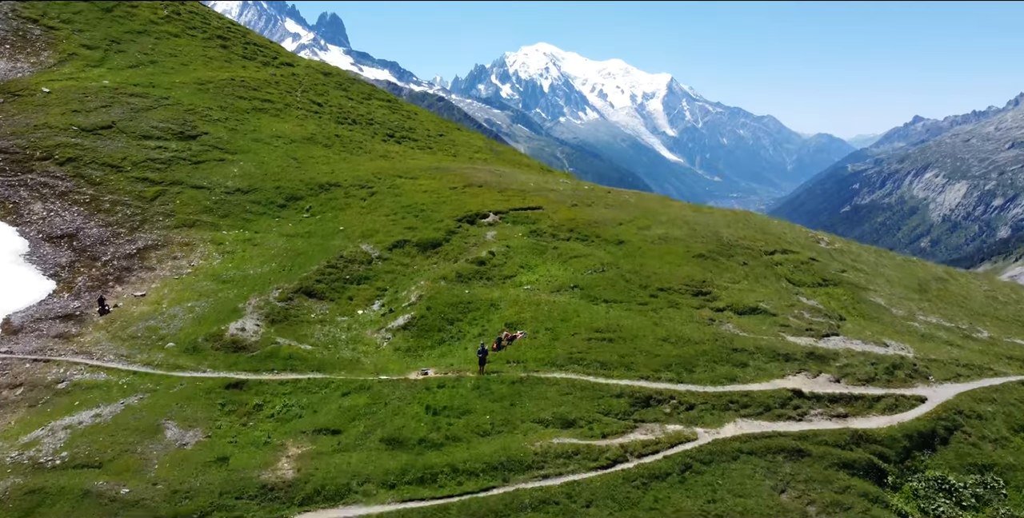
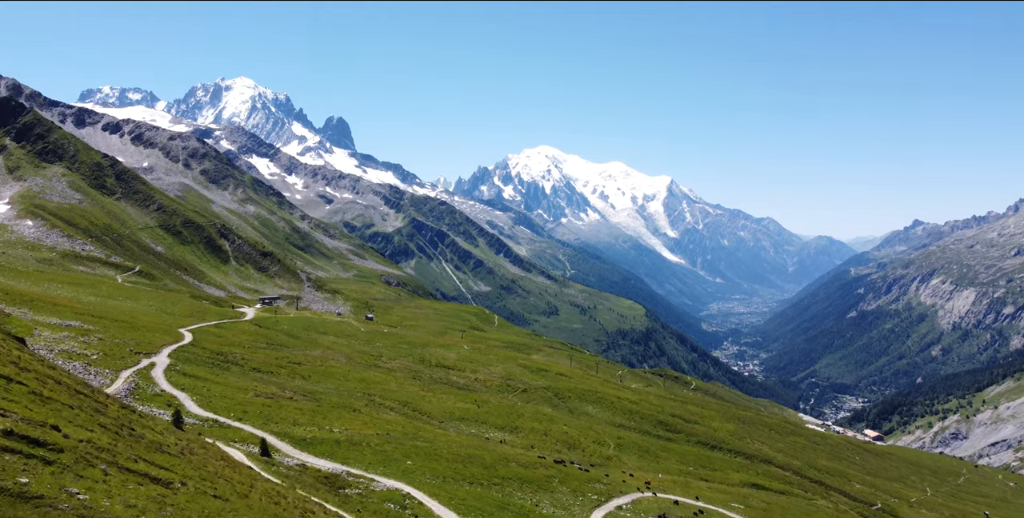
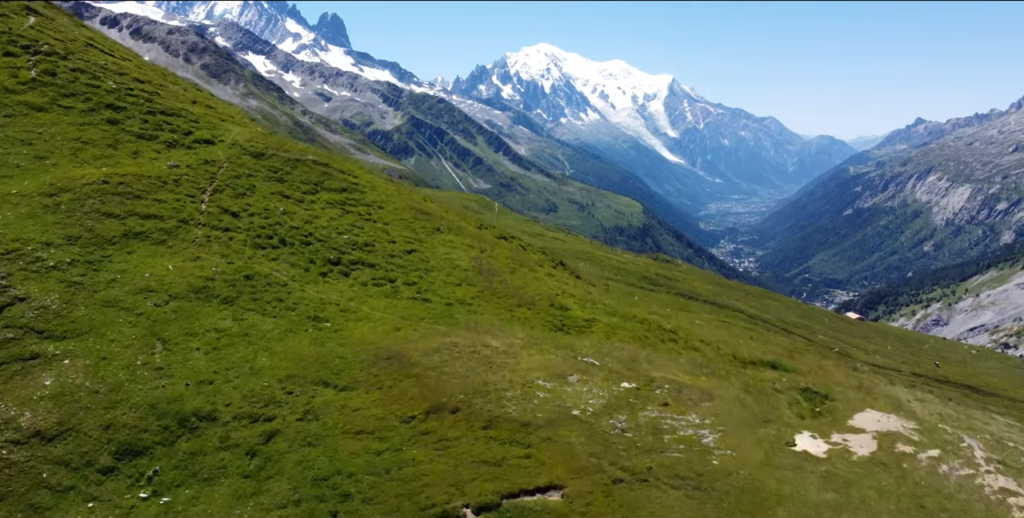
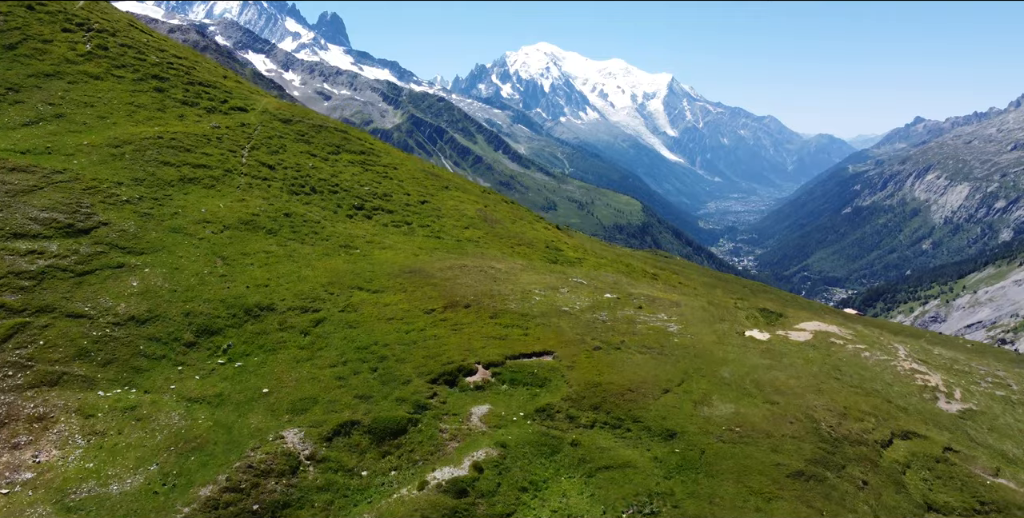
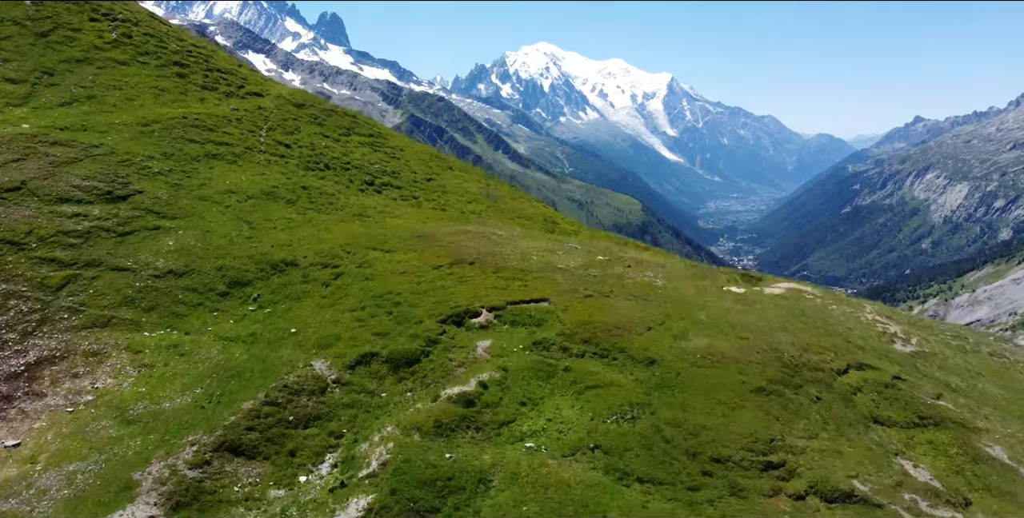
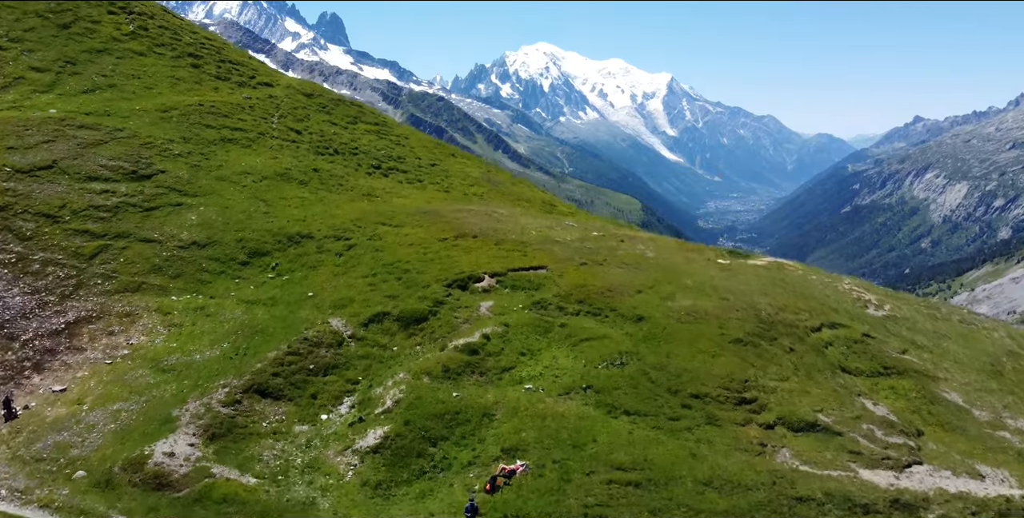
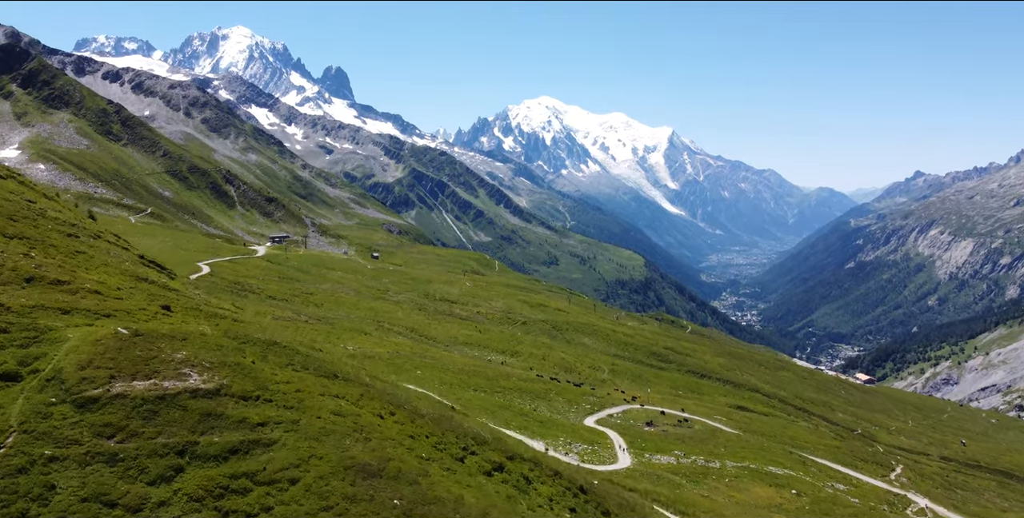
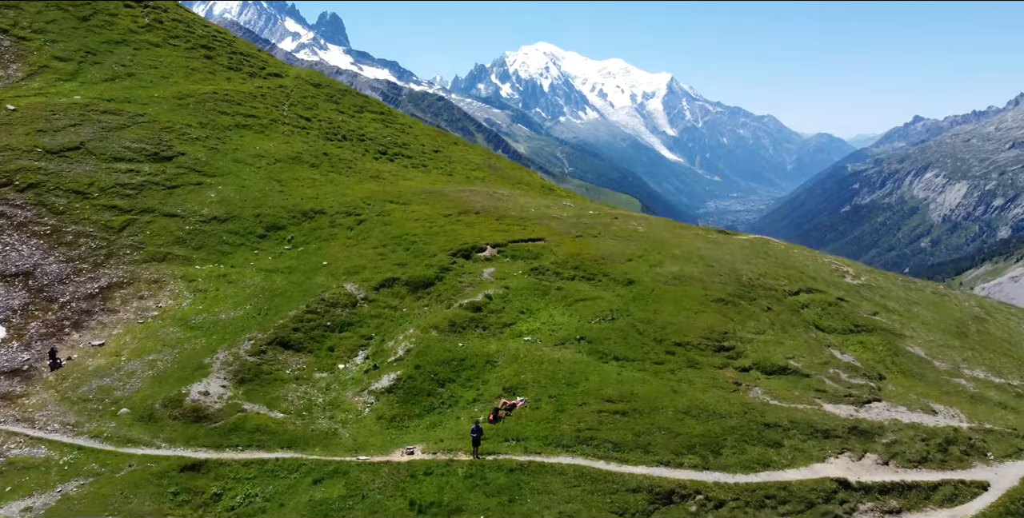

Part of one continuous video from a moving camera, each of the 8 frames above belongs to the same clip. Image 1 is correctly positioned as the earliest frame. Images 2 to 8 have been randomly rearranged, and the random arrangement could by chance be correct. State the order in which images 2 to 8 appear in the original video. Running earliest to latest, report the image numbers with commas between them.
8, 6, 5, 4, 3, 7, 2
